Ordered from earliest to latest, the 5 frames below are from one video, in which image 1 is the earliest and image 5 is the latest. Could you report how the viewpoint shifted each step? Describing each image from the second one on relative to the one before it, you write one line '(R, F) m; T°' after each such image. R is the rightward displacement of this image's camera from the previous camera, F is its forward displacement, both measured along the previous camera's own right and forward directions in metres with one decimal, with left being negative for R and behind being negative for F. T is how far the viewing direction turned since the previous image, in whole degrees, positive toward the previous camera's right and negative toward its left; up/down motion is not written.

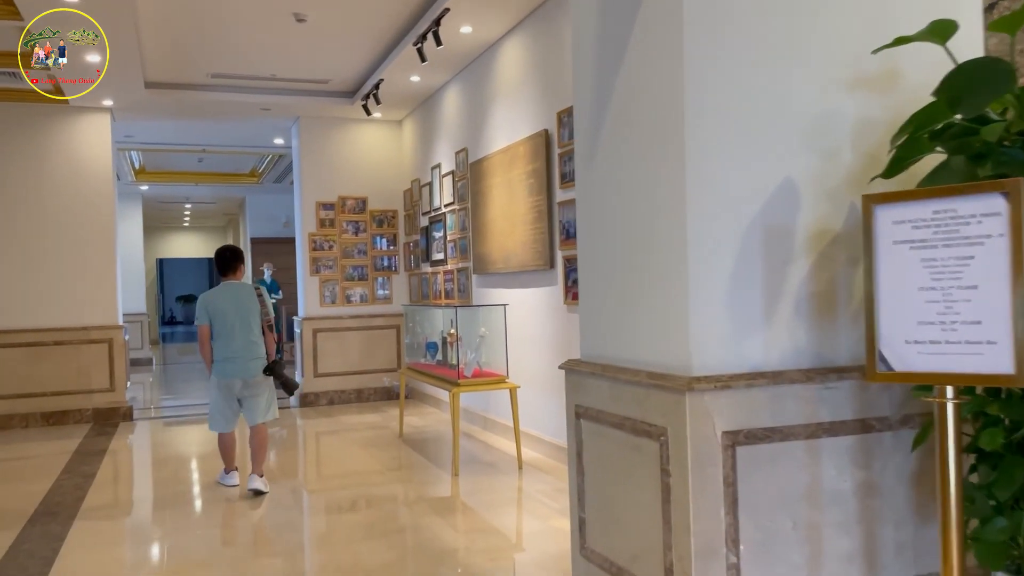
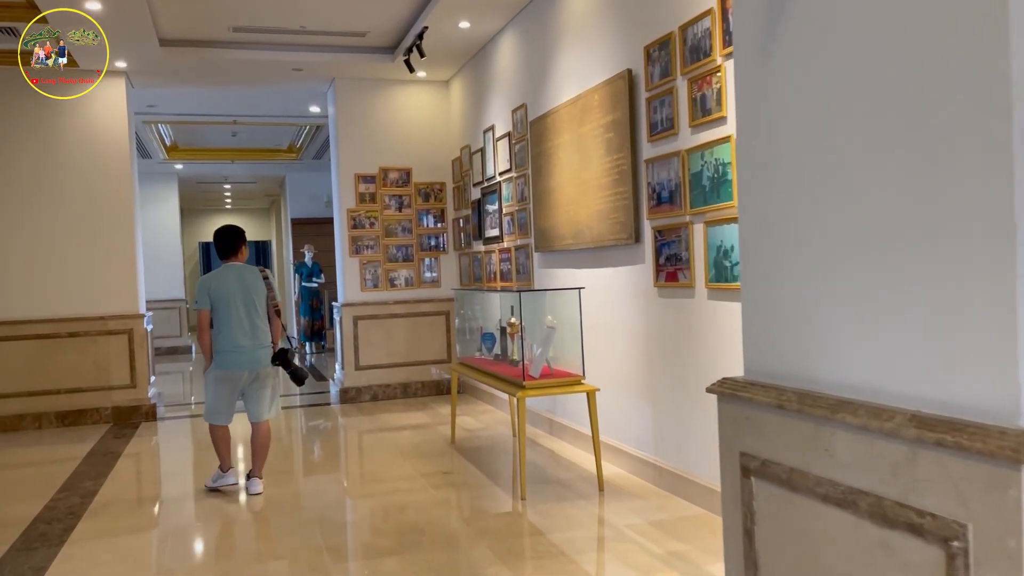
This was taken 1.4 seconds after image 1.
(-0.2, +1.0) m; -3°
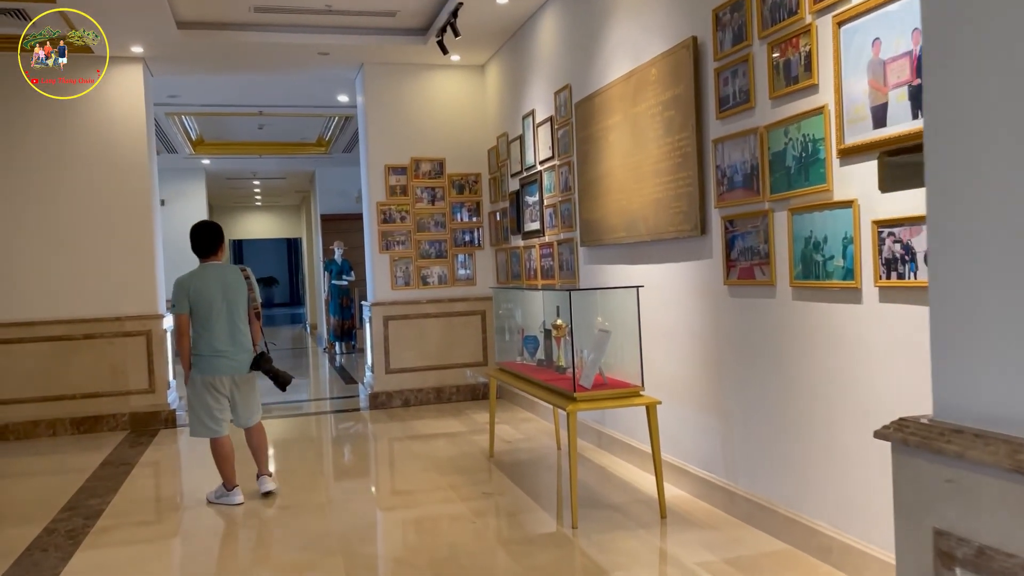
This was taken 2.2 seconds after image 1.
(-0.1, +0.5) m; -2°
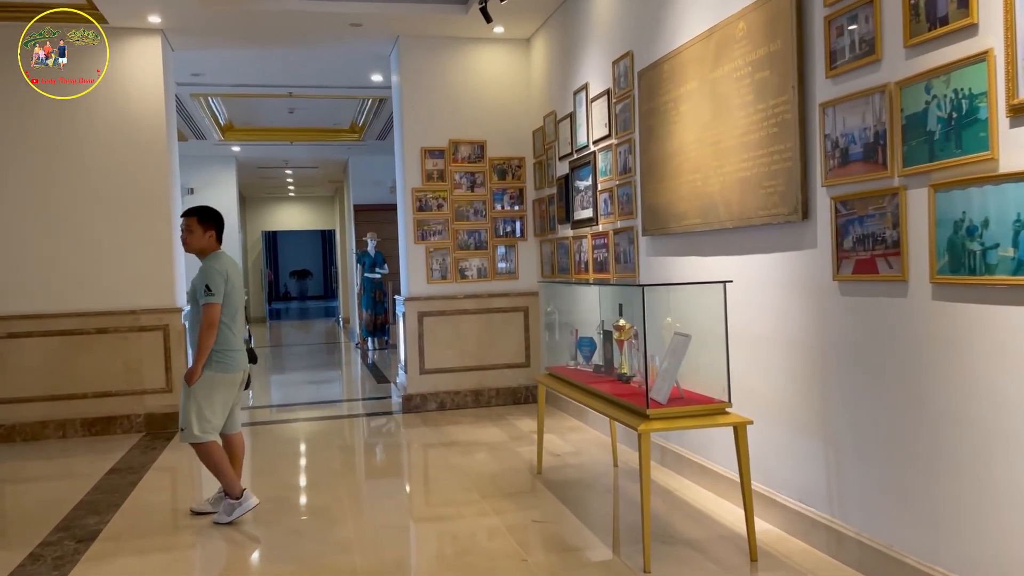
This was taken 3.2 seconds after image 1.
(-0.1, +0.6) m; -2°
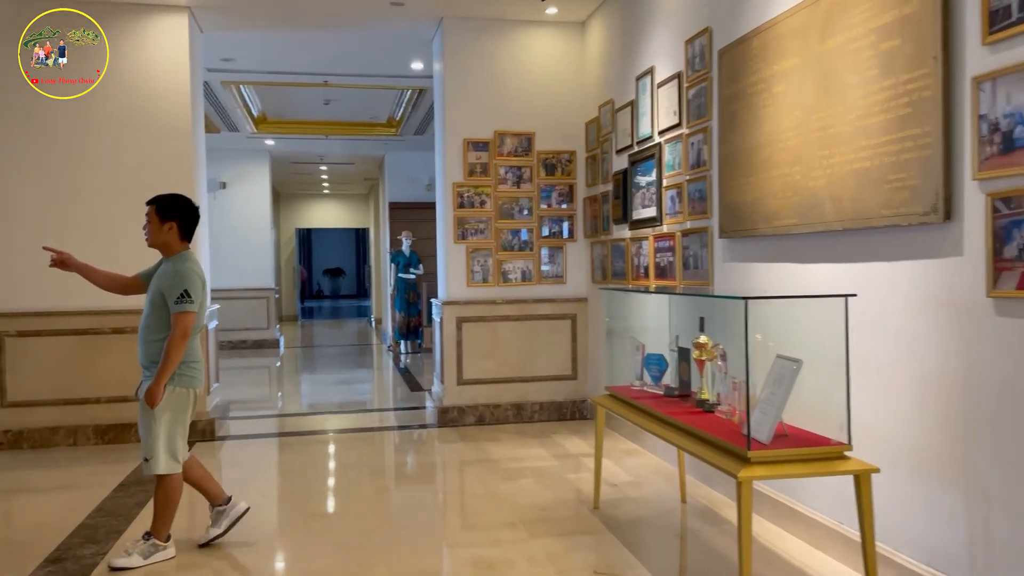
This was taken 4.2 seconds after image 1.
(-0.1, +0.6) m; -2°
